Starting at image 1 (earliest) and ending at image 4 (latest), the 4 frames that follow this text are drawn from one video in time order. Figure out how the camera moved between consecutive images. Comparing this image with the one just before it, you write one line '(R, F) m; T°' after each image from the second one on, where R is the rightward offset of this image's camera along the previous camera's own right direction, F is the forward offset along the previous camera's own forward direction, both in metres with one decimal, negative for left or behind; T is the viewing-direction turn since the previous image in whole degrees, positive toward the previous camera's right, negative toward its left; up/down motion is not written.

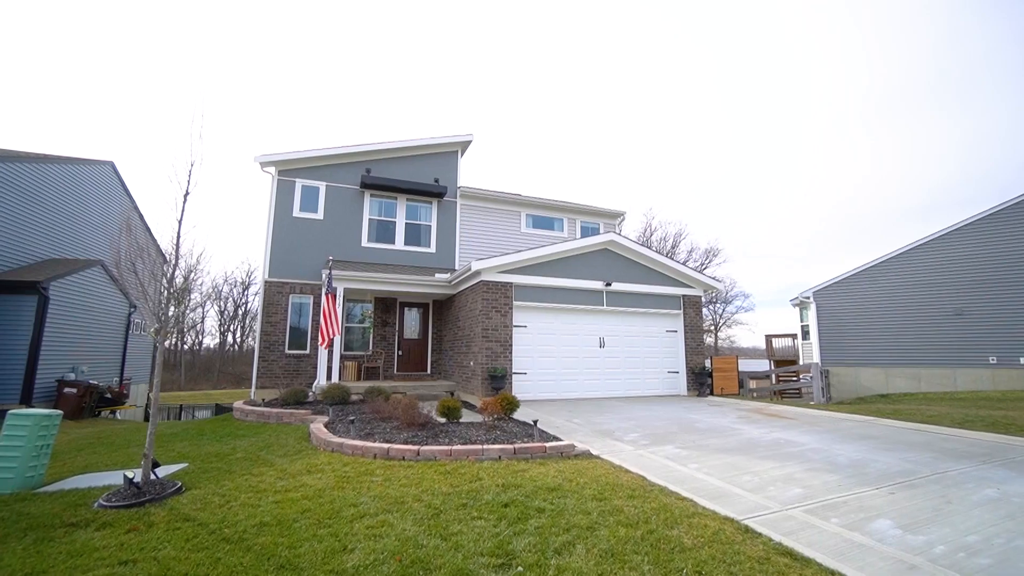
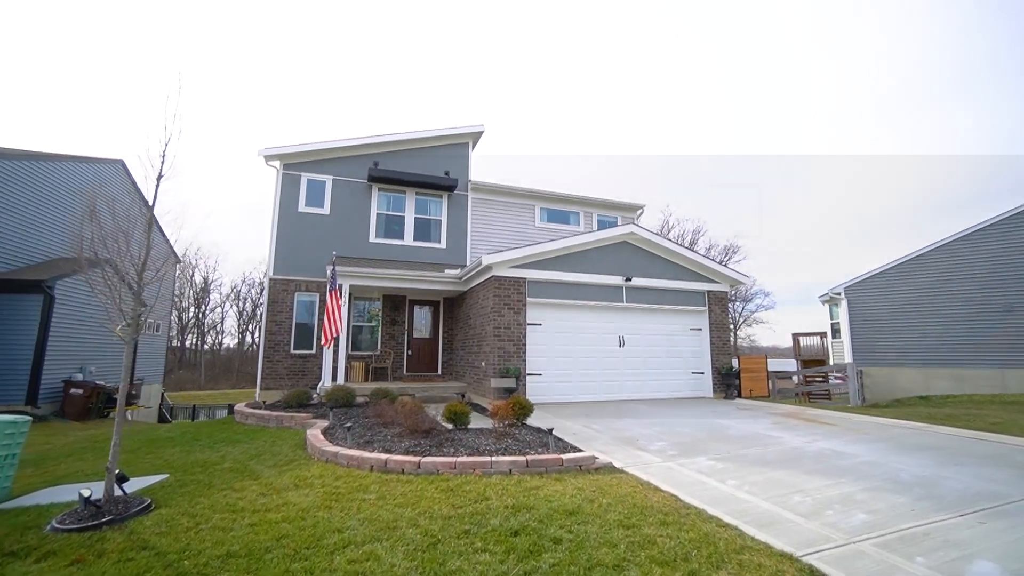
(0.0, +0.6) m; -2°
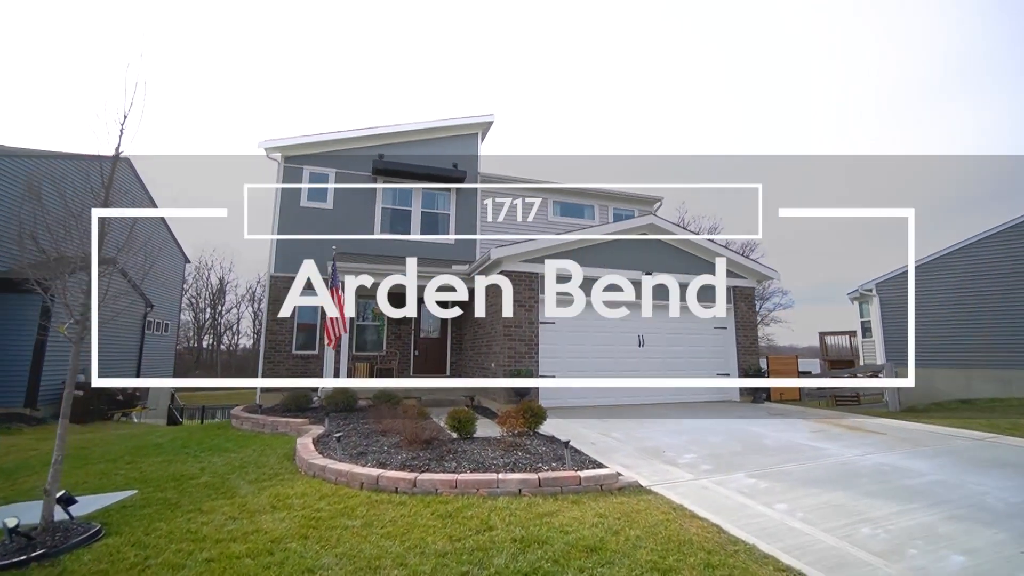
(0.0, +0.6) m; -2°
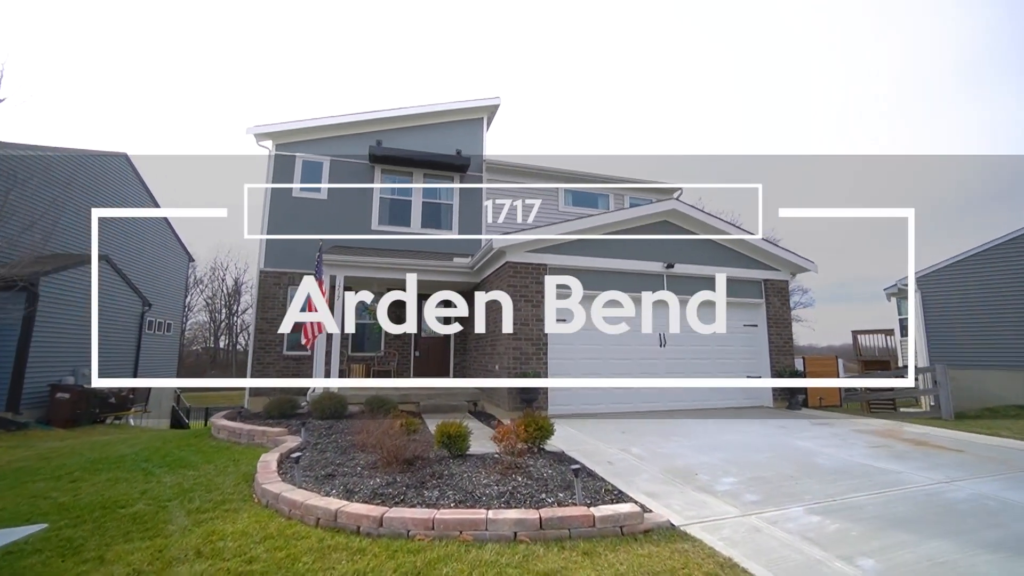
(+0.1, +0.9) m; -2°
